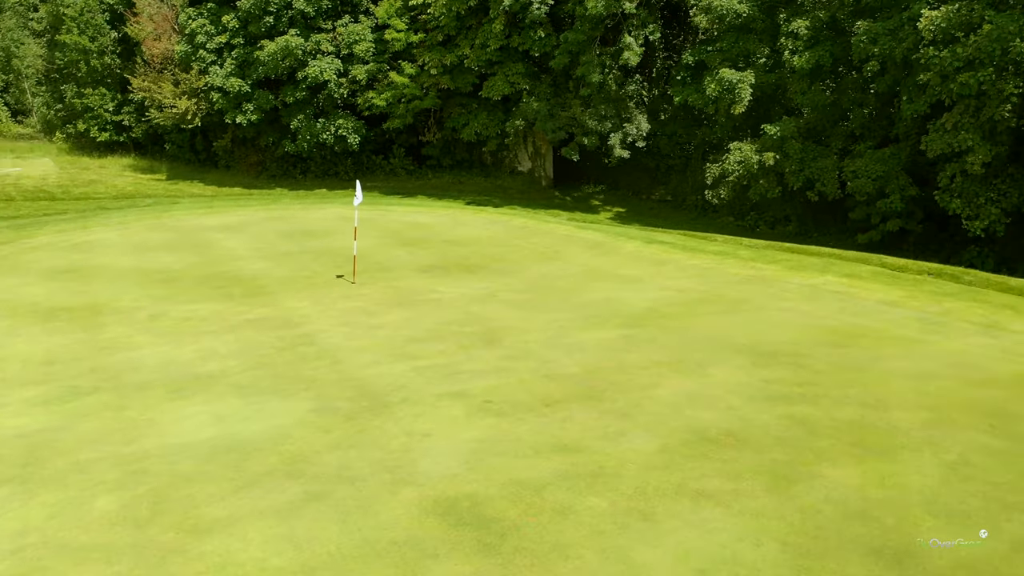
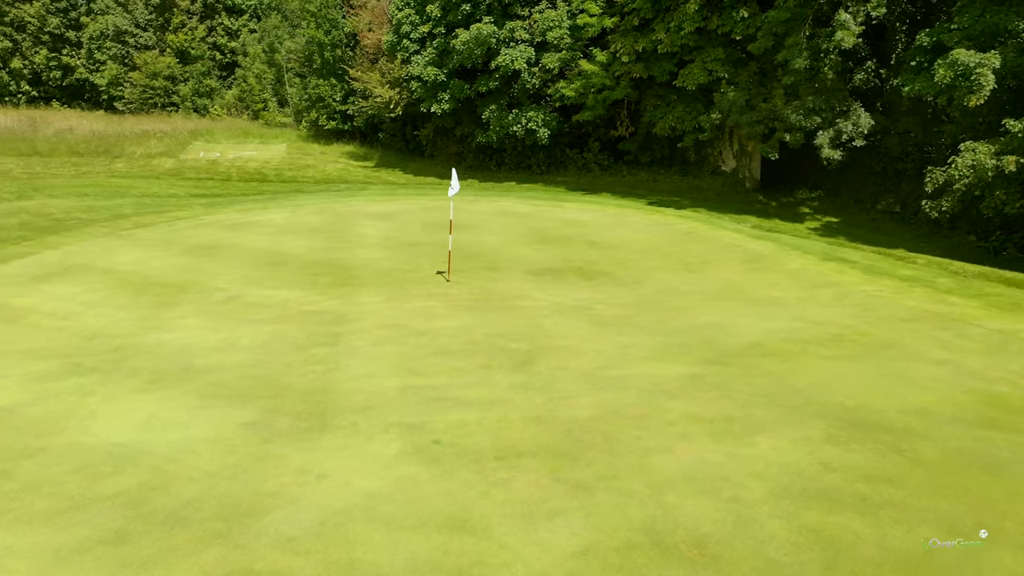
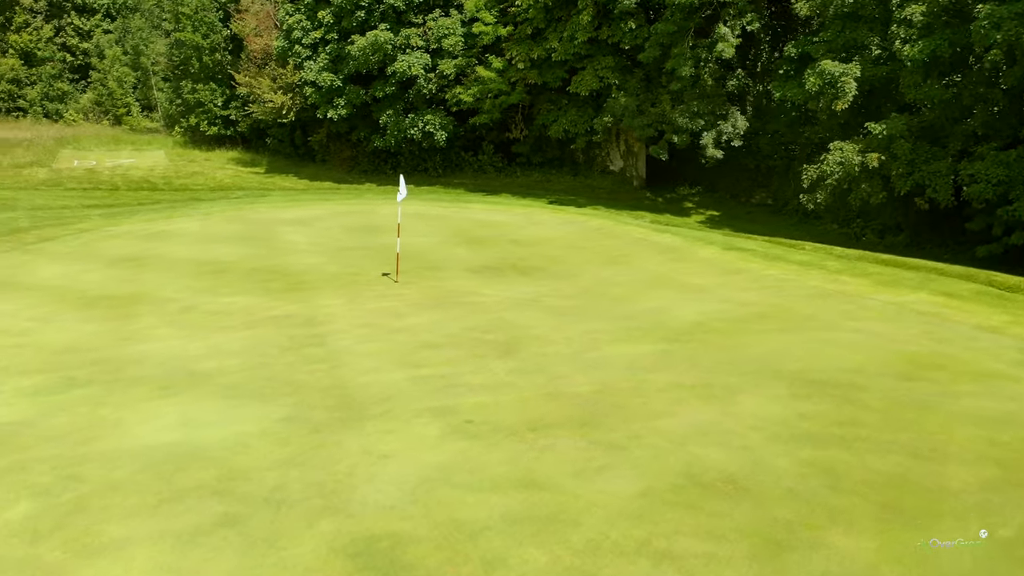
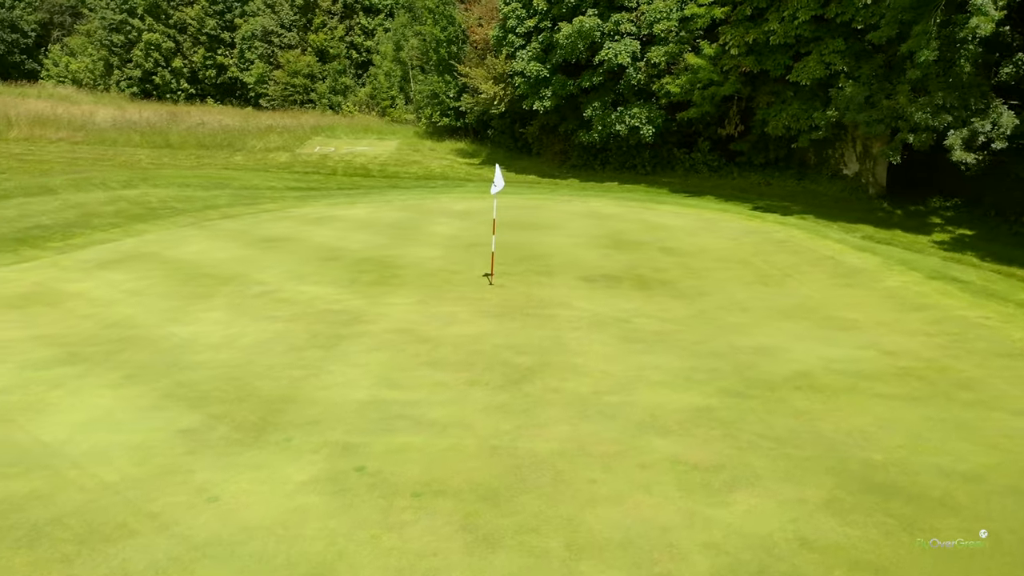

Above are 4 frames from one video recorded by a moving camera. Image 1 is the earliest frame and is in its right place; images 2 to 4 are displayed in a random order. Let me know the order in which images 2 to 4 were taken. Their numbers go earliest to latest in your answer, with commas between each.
3, 2, 4
